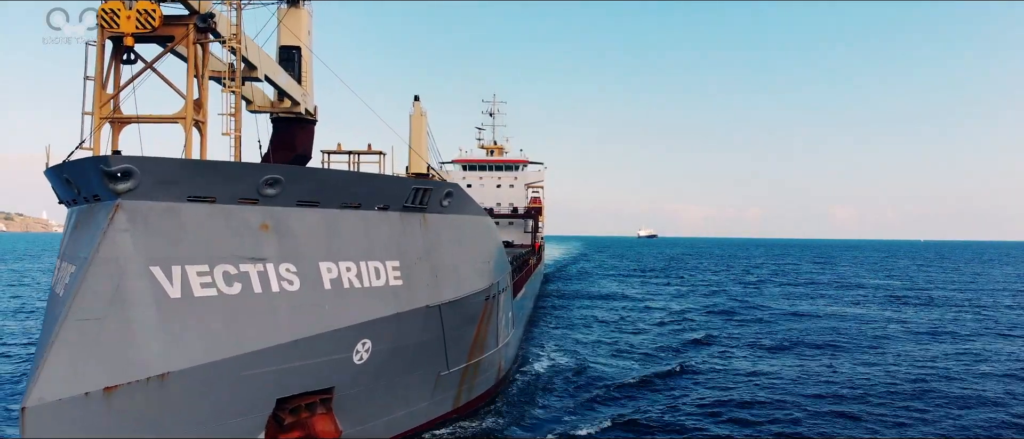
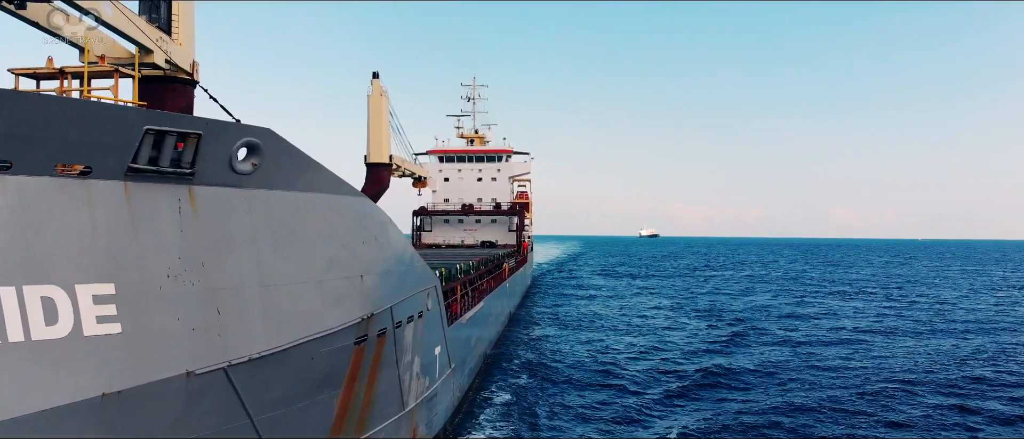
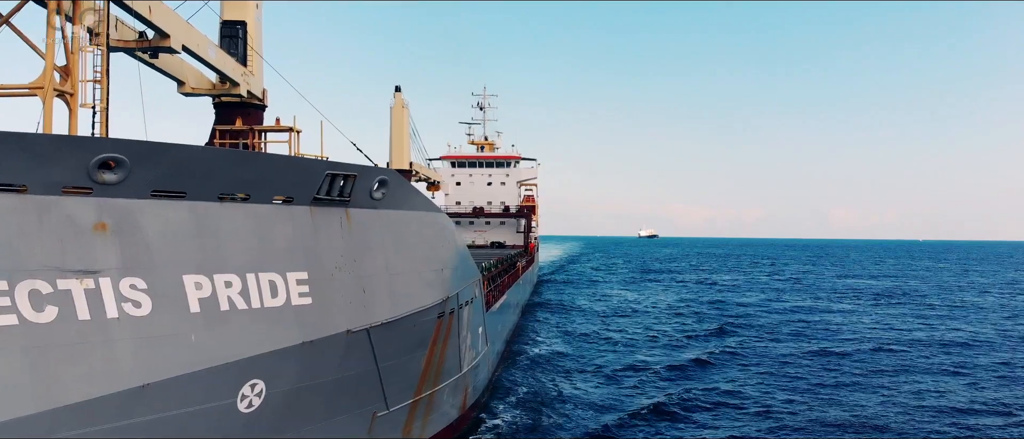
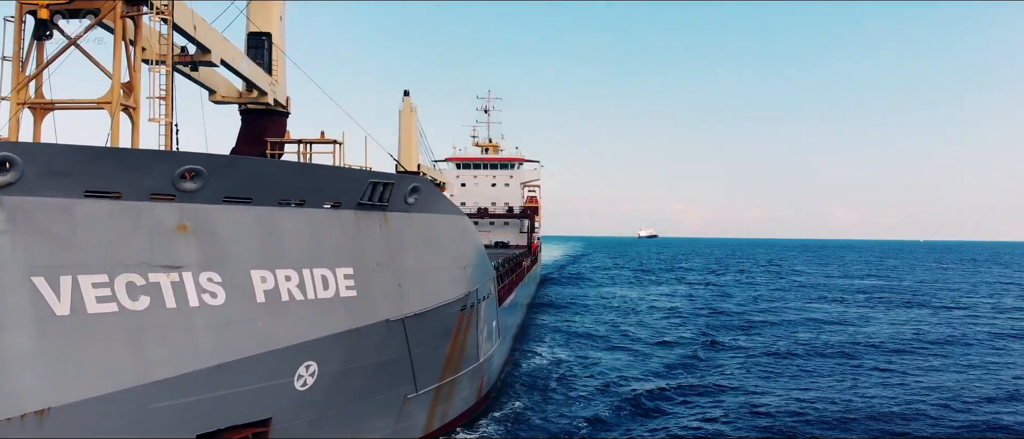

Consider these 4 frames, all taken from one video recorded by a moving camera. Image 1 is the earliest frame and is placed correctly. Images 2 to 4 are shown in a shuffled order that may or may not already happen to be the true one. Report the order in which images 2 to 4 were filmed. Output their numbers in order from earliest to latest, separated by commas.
4, 3, 2
